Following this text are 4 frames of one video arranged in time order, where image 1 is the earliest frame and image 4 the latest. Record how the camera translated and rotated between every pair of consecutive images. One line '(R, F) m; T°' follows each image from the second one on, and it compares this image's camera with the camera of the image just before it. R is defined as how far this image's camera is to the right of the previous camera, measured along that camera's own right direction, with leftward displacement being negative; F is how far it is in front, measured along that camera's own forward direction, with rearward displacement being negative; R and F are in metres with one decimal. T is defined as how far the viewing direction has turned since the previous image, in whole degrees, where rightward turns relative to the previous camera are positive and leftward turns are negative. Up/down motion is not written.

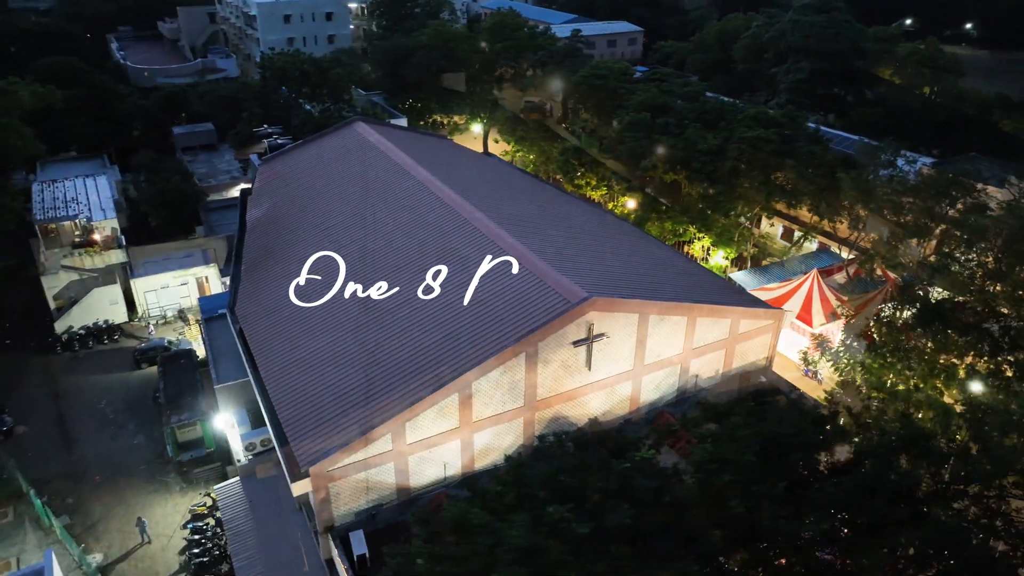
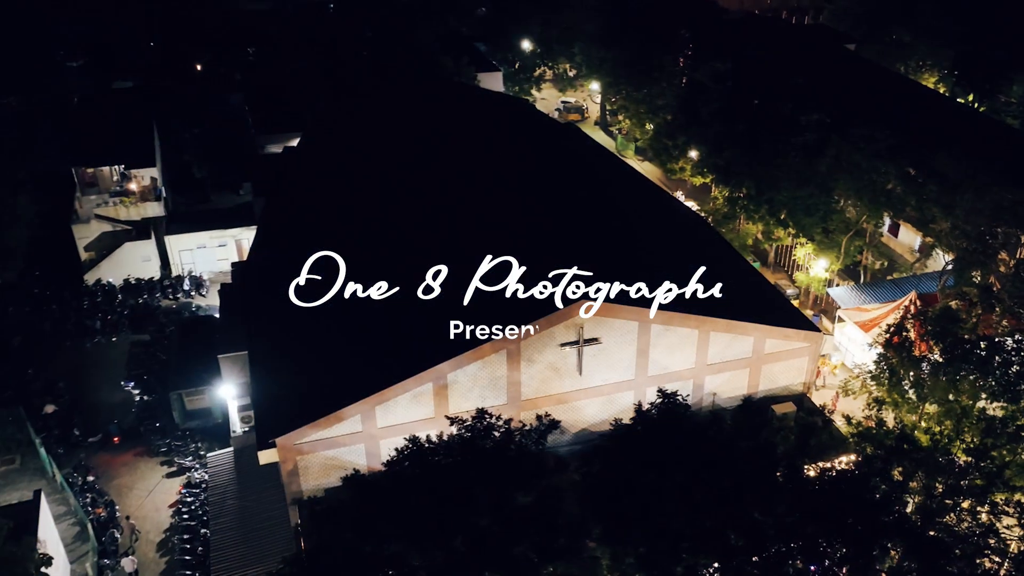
(+1.1, +0.7) m; -3°
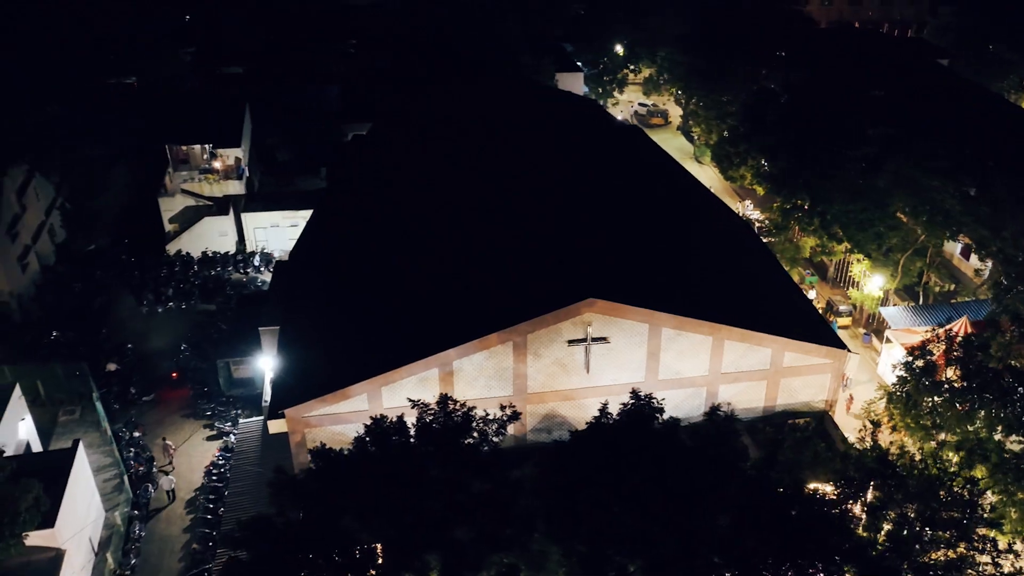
(+1.7, 0.0) m; -6°
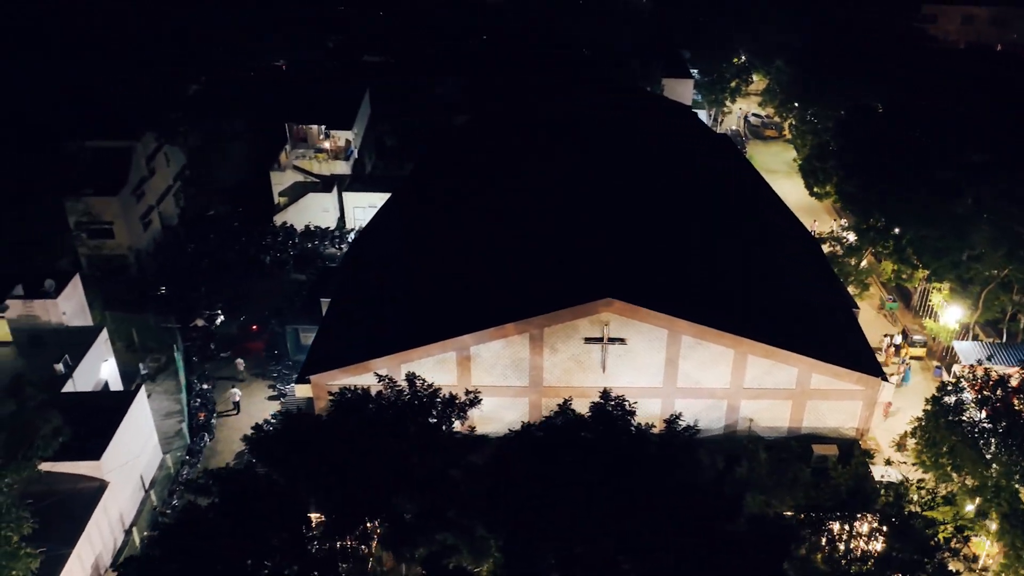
(+2.2, -0.1) m; -8°
